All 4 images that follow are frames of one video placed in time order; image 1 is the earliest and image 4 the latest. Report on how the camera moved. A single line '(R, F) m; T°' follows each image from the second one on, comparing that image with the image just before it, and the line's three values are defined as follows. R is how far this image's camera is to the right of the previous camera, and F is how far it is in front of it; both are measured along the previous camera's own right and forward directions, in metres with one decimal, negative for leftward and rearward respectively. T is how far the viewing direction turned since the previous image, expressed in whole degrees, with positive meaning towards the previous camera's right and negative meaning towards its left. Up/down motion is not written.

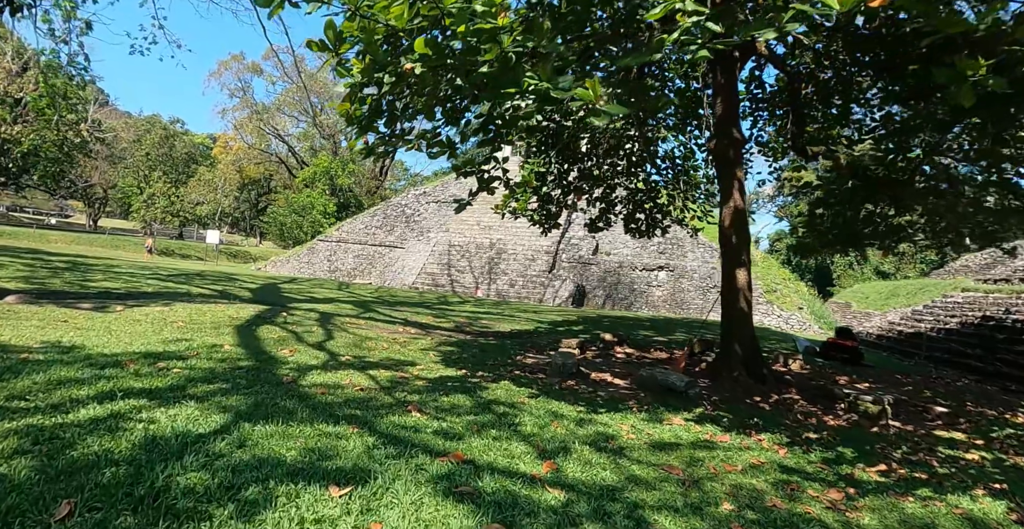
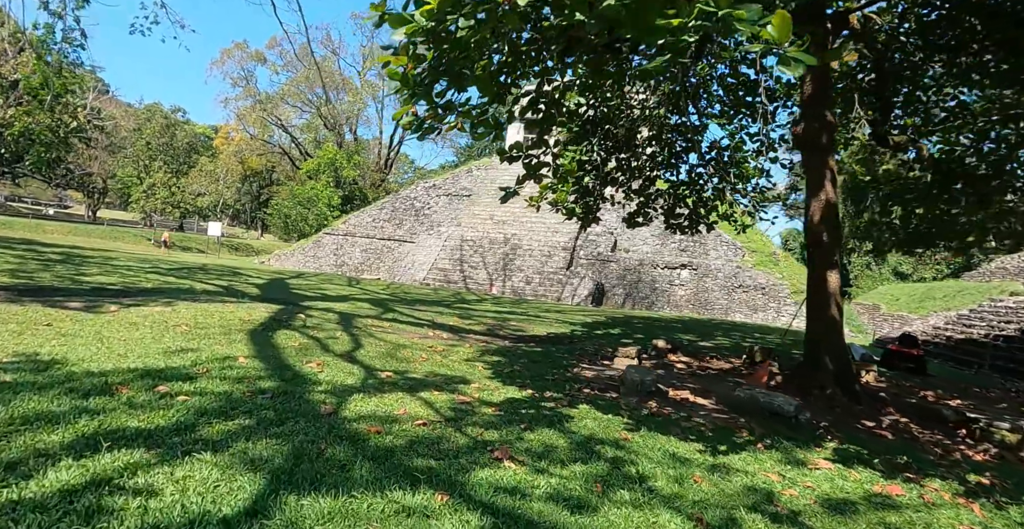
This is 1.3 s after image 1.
(-0.6, +1.0) m; 0°
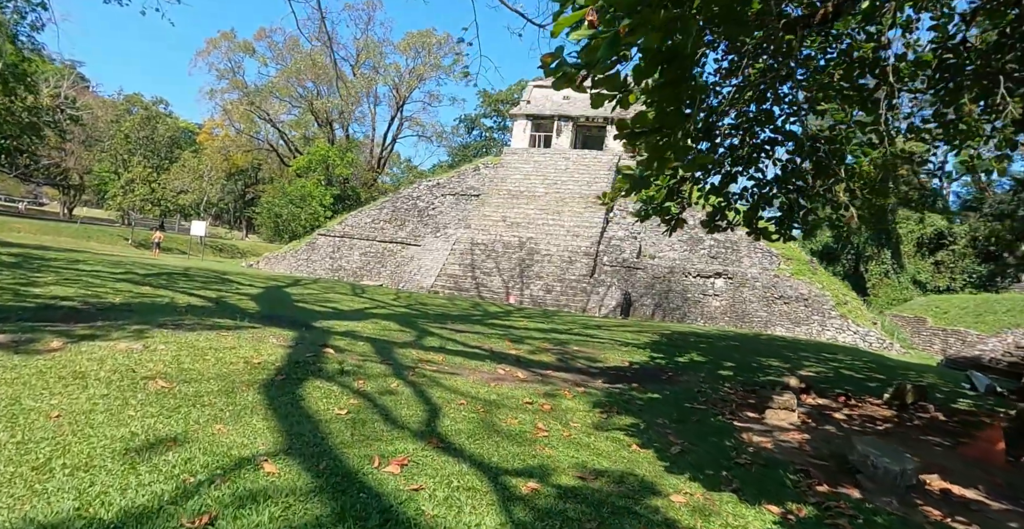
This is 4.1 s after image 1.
(-1.1, +2.1) m; +1°
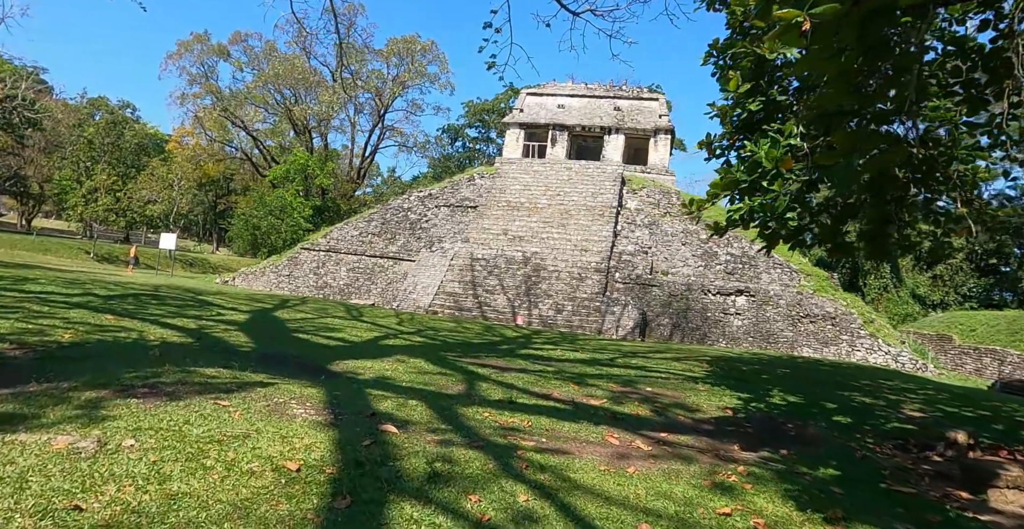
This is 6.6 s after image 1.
(-0.9, +1.7) m; +2°
